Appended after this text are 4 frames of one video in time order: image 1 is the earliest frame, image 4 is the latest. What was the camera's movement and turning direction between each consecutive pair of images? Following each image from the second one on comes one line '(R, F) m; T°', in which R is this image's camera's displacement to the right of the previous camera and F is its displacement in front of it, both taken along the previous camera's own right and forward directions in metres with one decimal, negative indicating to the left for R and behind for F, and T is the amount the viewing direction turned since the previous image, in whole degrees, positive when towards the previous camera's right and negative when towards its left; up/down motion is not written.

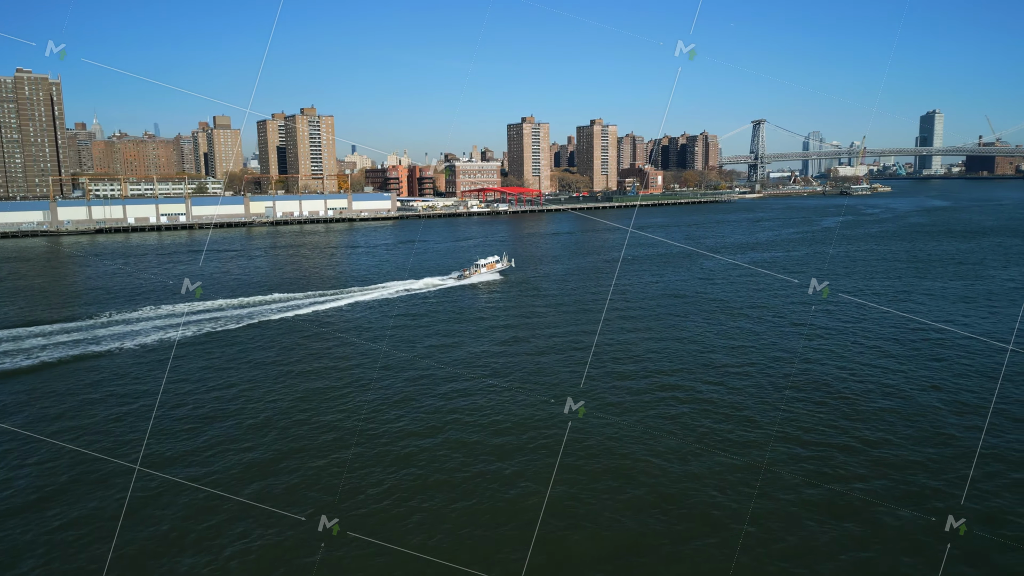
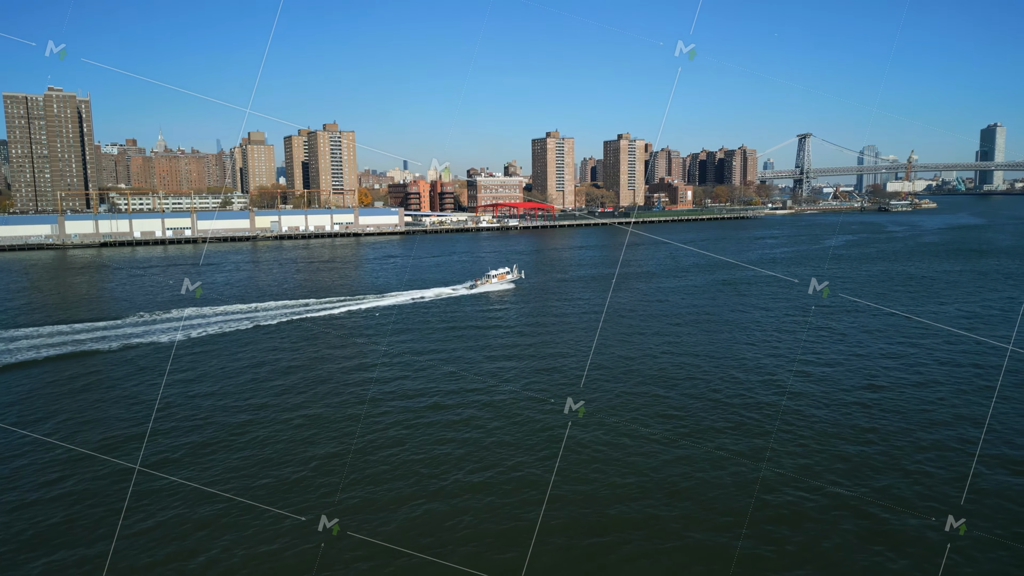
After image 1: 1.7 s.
(+3.6, +0.9) m; -3°
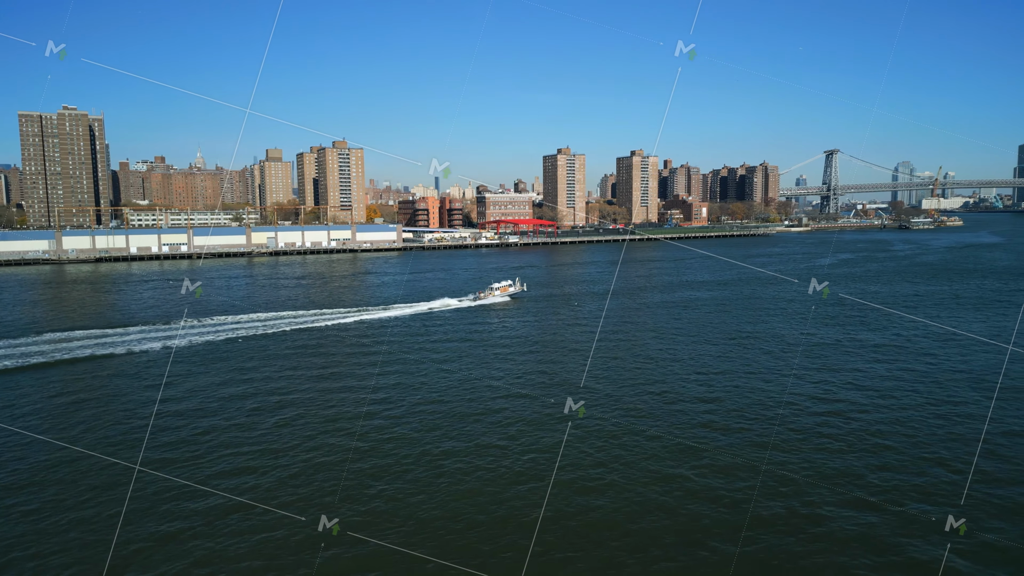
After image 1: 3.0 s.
(+2.8, +0.5) m; -2°
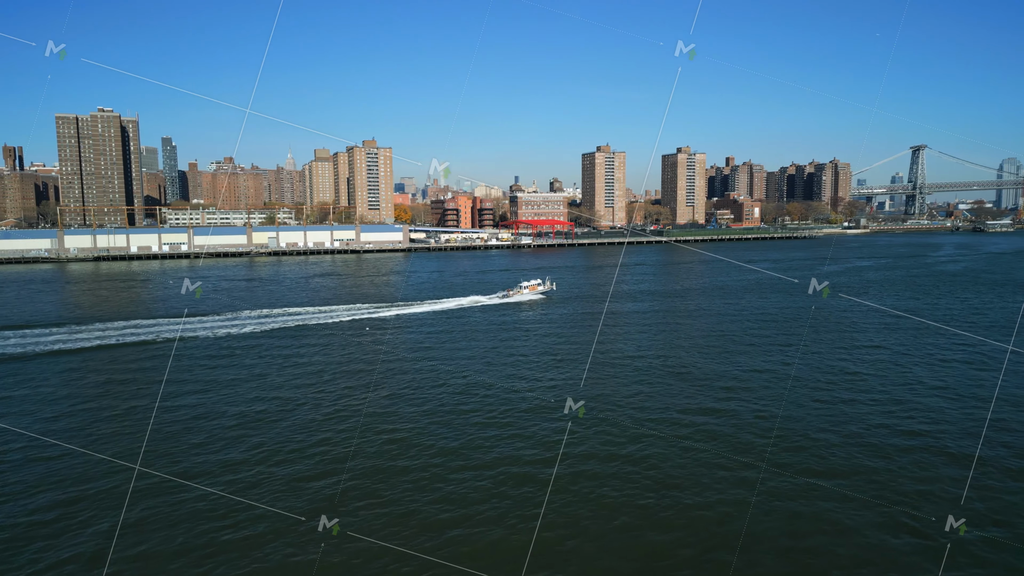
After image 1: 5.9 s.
(+6.0, +2.6) m; -6°
